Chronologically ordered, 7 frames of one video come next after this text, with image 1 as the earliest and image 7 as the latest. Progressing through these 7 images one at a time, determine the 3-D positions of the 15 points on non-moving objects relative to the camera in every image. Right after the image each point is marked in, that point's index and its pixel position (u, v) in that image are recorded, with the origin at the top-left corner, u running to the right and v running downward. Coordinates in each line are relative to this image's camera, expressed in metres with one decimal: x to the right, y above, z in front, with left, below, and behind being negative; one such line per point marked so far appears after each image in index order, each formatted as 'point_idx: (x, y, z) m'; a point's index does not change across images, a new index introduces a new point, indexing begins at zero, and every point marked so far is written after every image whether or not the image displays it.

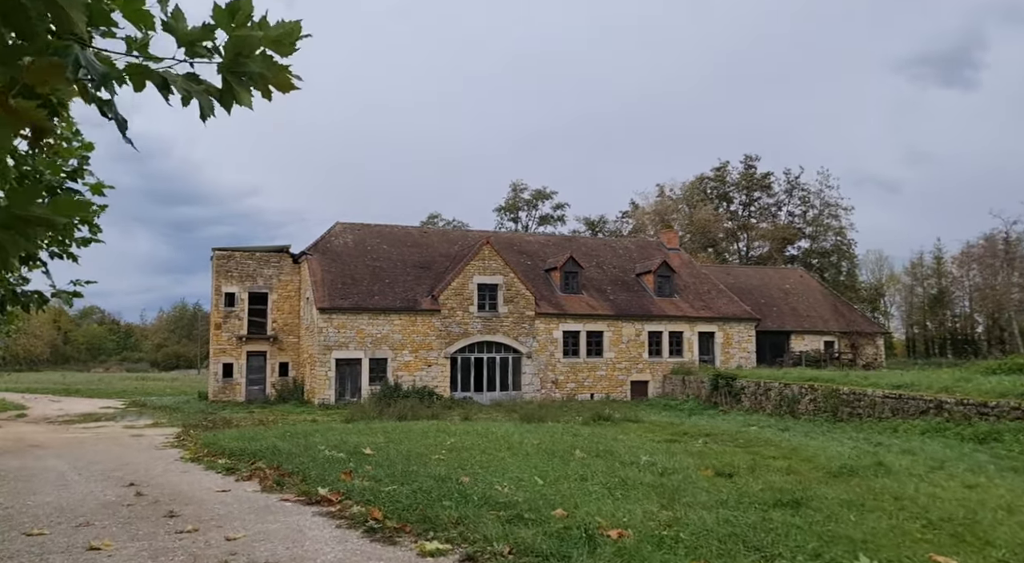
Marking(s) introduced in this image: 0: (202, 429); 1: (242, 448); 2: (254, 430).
0: (-7.3, -3.5, +18.5) m
1: (-4.7, -2.9, +13.6) m
2: (-5.7, -3.3, +17.3) m
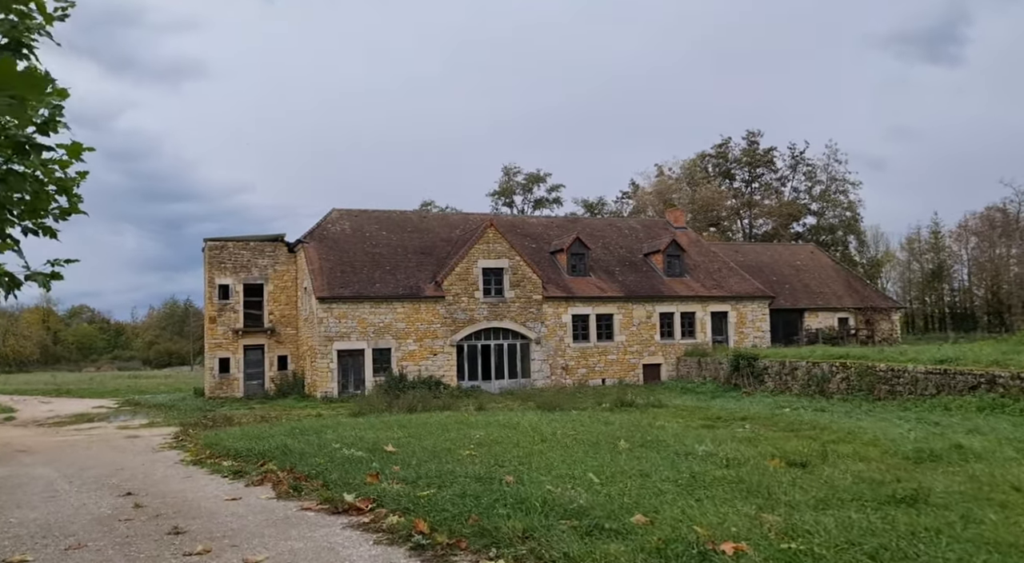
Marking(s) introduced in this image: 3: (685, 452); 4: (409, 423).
0: (-6.9, -3.3, +17.4) m
1: (-4.2, -2.7, +12.5) m
2: (-5.3, -3.1, +16.2) m
3: (+2.1, -2.0, +9.3) m
4: (-1.9, -2.7, +14.7) m
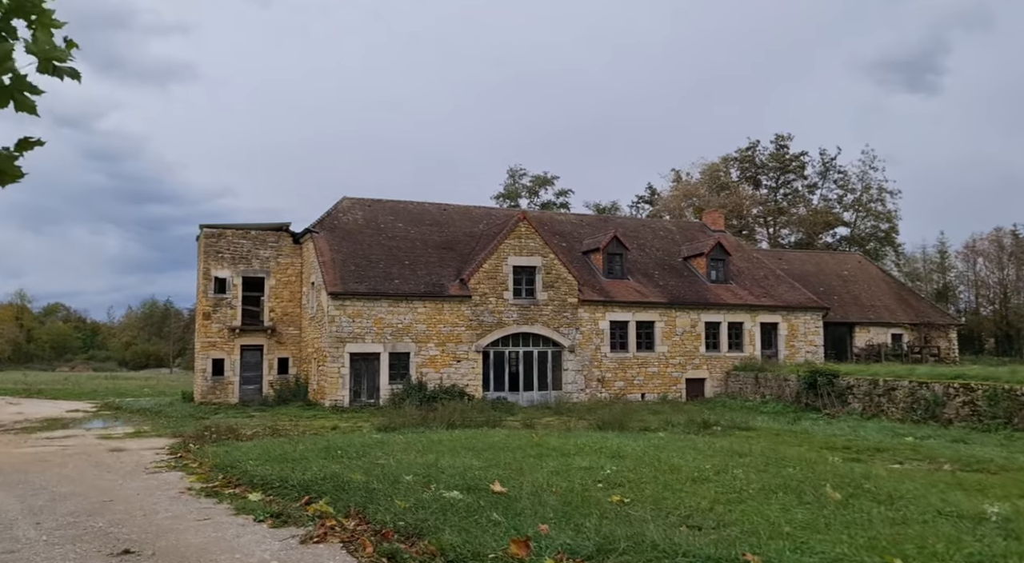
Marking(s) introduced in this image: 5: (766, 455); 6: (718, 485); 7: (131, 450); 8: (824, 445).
0: (-5.6, -2.9, +14.2) m
1: (-2.8, -2.3, +9.4) m
2: (-4.0, -2.8, +13.1) m
3: (+3.6, -1.9, +6.4) m
4: (-0.5, -2.5, +11.6) m
5: (+3.3, -2.3, +10.2) m
6: (+2.0, -2.0, +7.5) m
7: (-7.1, -3.1, +14.5) m
8: (+5.2, -2.7, +12.9) m
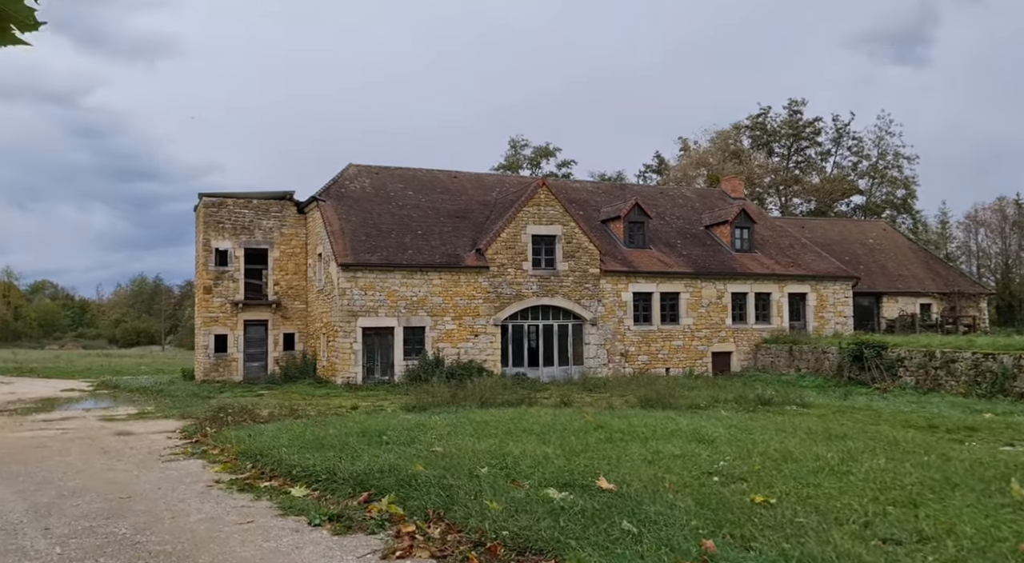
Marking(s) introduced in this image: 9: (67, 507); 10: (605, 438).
0: (-4.8, -2.4, +13.0) m
1: (-2.0, -1.9, +8.2) m
2: (-3.2, -2.2, +11.9) m
3: (+4.4, -1.5, +5.2) m
4: (+0.3, -2.0, +10.4) m
5: (+4.1, -1.8, +9.0) m
6: (+2.8, -1.6, +6.3) m
7: (-6.3, -2.6, +13.2) m
8: (+5.9, -2.1, +11.8) m
9: (-4.2, -2.1, +7.3) m
10: (+1.1, -1.9, +9.3) m
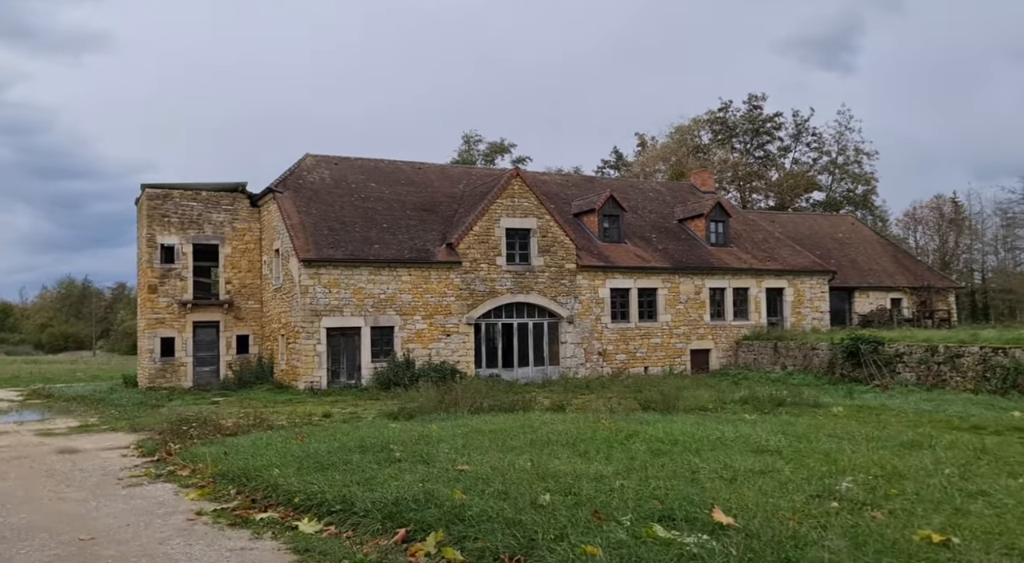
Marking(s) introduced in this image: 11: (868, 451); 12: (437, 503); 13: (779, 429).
0: (-4.7, -2.3, +11.3) m
1: (-1.5, -1.8, +6.7) m
2: (-3.0, -2.1, +10.3) m
3: (+5.1, -1.4, +4.3) m
4: (+0.5, -1.8, +9.1) m
5: (+4.5, -1.7, +8.0) m
6: (+3.4, -1.5, +5.3) m
7: (-6.3, -2.5, +11.5) m
8: (+6.1, -2.0, +10.9) m
9: (-3.7, -2.0, +5.8) m
10: (+1.4, -1.7, +8.1) m
11: (+3.4, -1.6, +7.6) m
12: (-0.6, -1.7, +5.9) m
13: (+3.3, -1.8, +9.6) m
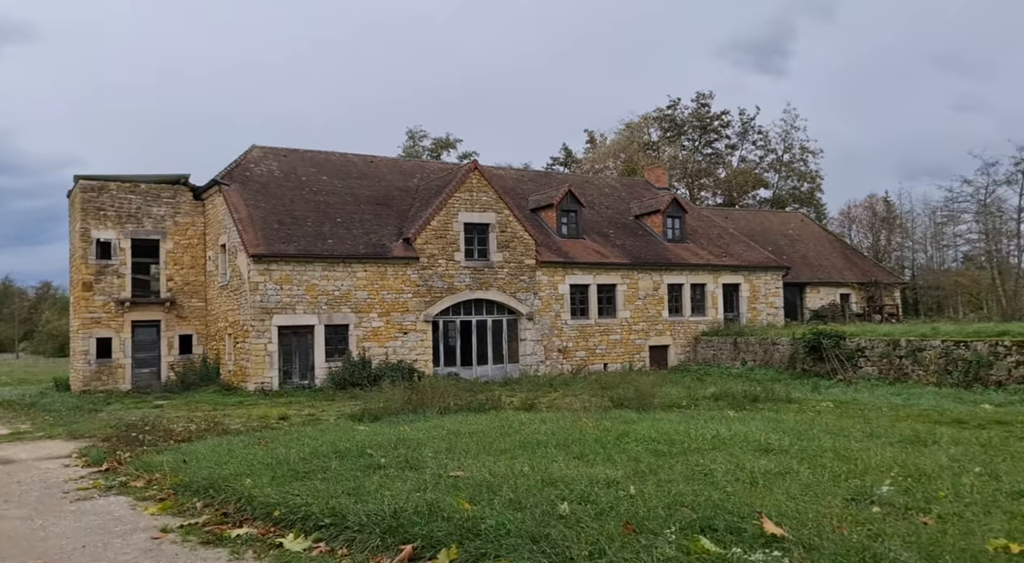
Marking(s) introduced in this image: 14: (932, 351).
0: (-5.0, -2.2, +10.4) m
1: (-1.5, -1.7, +6.1) m
2: (-3.3, -2.1, +9.6) m
3: (+5.3, -1.3, +4.1) m
4: (+0.4, -1.8, +8.7) m
5: (+4.4, -1.6, +7.8) m
6: (+3.5, -1.4, +5.0) m
7: (-6.6, -2.4, +10.5) m
8: (+5.8, -1.9, +10.8) m
9: (-3.6, -2.0, +5.0) m
10: (+1.4, -1.7, +7.7) m
11: (+3.4, -1.5, +7.3) m
12: (-0.5, -1.6, +5.3) m
13: (+3.1, -1.7, +9.3) m
14: (+8.6, -1.4, +15.9) m
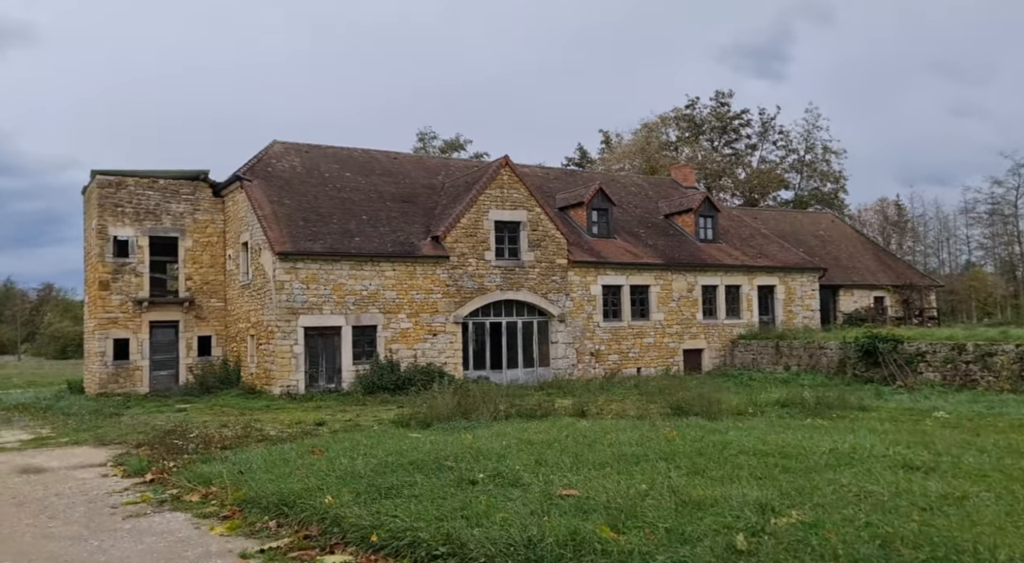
0: (-4.1, -2.1, +9.6) m
1: (-0.6, -1.7, +5.3) m
2: (-2.3, -2.0, +8.8) m
3: (+6.2, -1.2, +3.3) m
4: (+1.3, -1.7, +7.8) m
5: (+5.3, -1.5, +7.0) m
6: (+4.4, -1.3, +4.2) m
7: (-5.7, -2.4, +9.7) m
8: (+6.7, -1.9, +10.0) m
9: (-2.7, -1.9, +4.2) m
10: (+2.3, -1.6, +6.9) m
11: (+4.3, -1.5, +6.5) m
12: (+0.4, -1.5, +4.5) m
13: (+4.0, -1.7, +8.5) m
14: (+9.5, -1.4, +15.1) m
